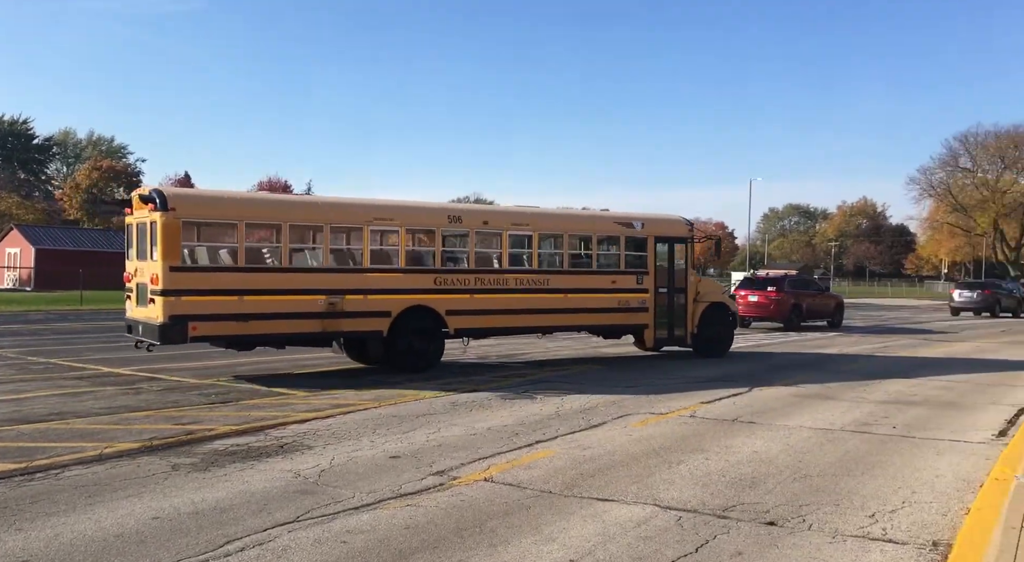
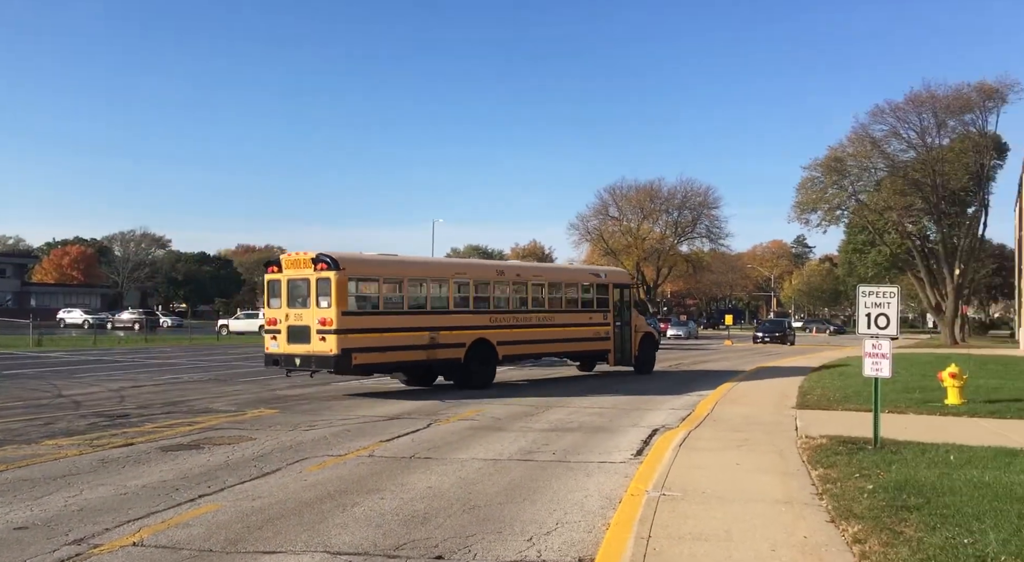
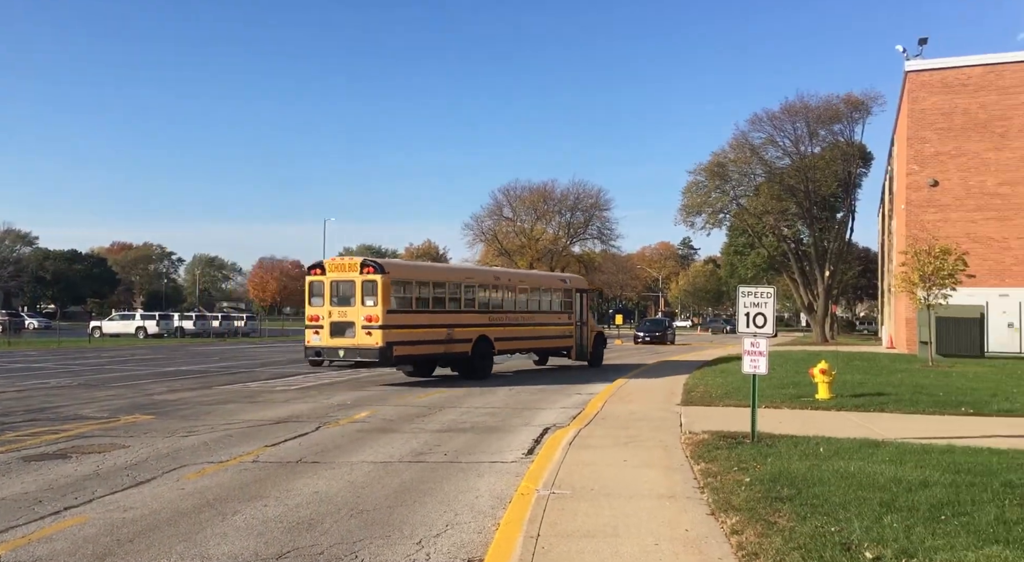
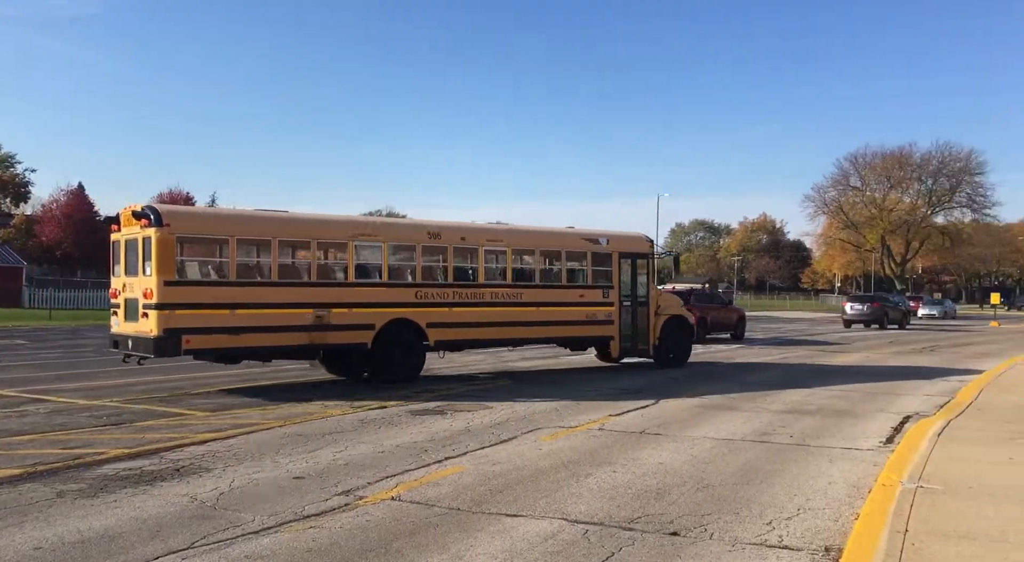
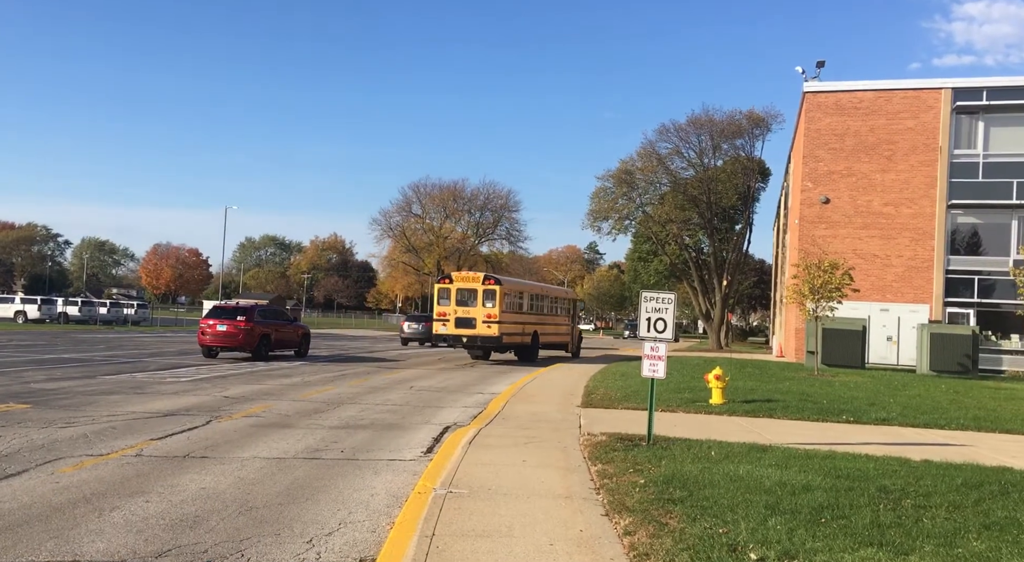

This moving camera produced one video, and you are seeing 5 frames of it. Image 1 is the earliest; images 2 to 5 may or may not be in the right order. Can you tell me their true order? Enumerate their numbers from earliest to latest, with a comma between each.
4, 2, 3, 5
